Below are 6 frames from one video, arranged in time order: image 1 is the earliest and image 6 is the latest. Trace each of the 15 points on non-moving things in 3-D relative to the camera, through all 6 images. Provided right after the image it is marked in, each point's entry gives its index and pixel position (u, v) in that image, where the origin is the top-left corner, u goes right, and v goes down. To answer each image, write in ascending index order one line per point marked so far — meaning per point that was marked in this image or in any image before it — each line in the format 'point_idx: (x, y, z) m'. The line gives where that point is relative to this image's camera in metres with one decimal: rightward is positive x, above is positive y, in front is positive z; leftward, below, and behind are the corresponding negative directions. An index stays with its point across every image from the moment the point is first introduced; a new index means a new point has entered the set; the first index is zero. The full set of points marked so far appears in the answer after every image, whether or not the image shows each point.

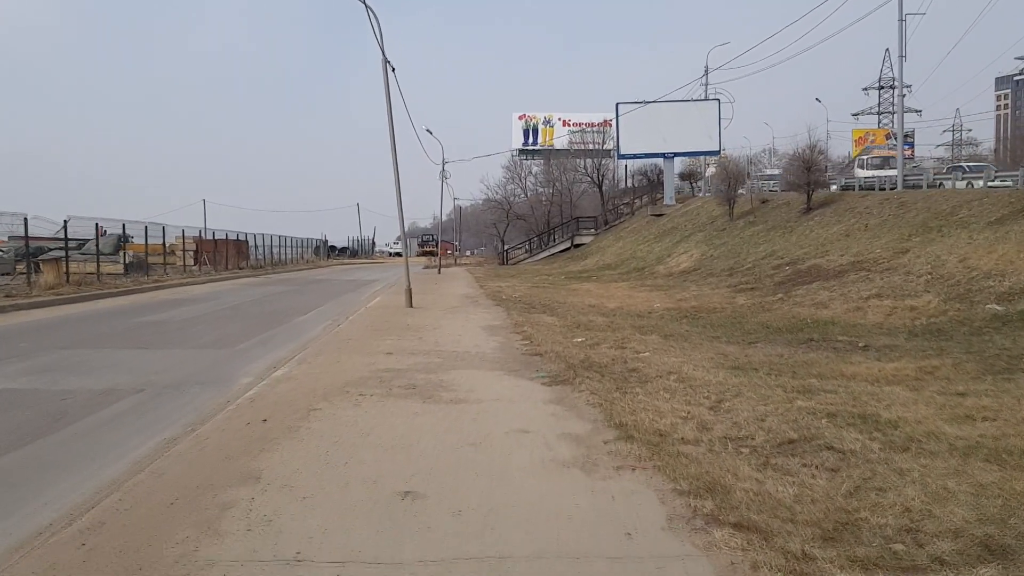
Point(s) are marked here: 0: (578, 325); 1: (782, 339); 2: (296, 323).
0: (+1.1, -0.6, +15.0) m
1: (+3.9, -0.8, +13.4) m
2: (-3.9, -0.6, +16.7) m
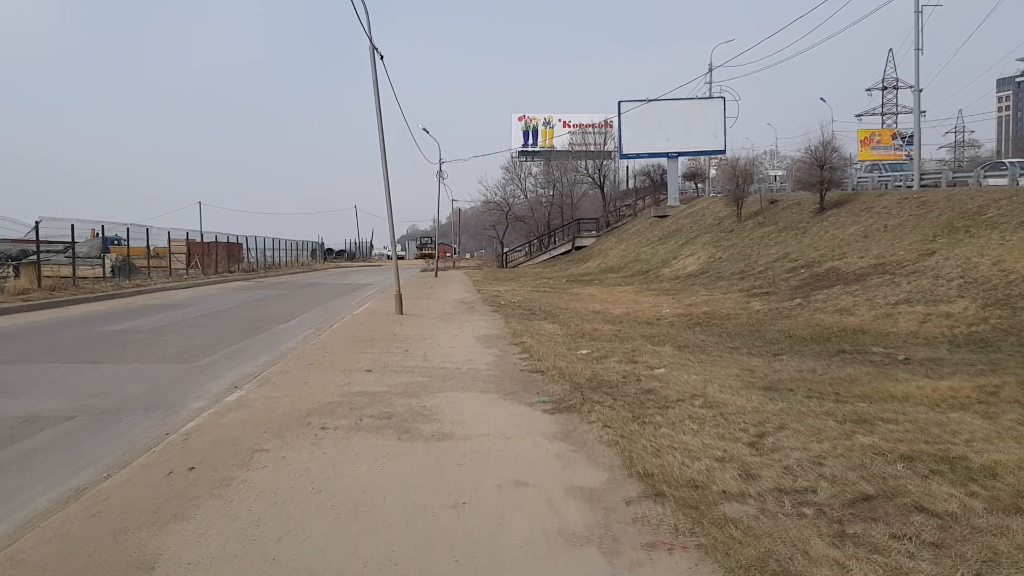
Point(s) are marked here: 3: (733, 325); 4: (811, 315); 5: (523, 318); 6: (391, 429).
0: (+1.0, -0.7, +13.7) m
1: (+3.9, -0.8, +12.0) m
2: (-3.9, -0.7, +15.3) m
3: (+3.8, -0.6, +15.7) m
4: (+5.1, -0.5, +15.9) m
5: (+0.2, -0.5, +16.5) m
6: (-0.8, -0.9, +6.1) m
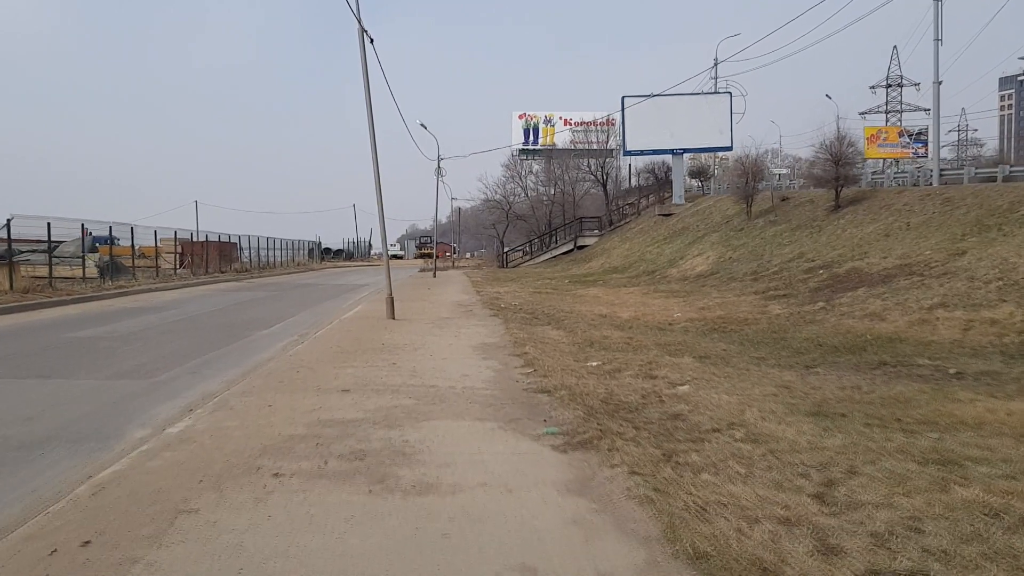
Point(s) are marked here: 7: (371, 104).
0: (+1.0, -0.7, +12.4) m
1: (+3.9, -0.9, +10.8) m
2: (-3.9, -0.8, +14.1) m
3: (+3.8, -0.7, +14.4) m
4: (+5.1, -0.5, +14.7) m
5: (+0.2, -0.6, +15.3) m
6: (-0.8, -1.0, +4.9) m
7: (-2.3, +3.0, +15.0) m
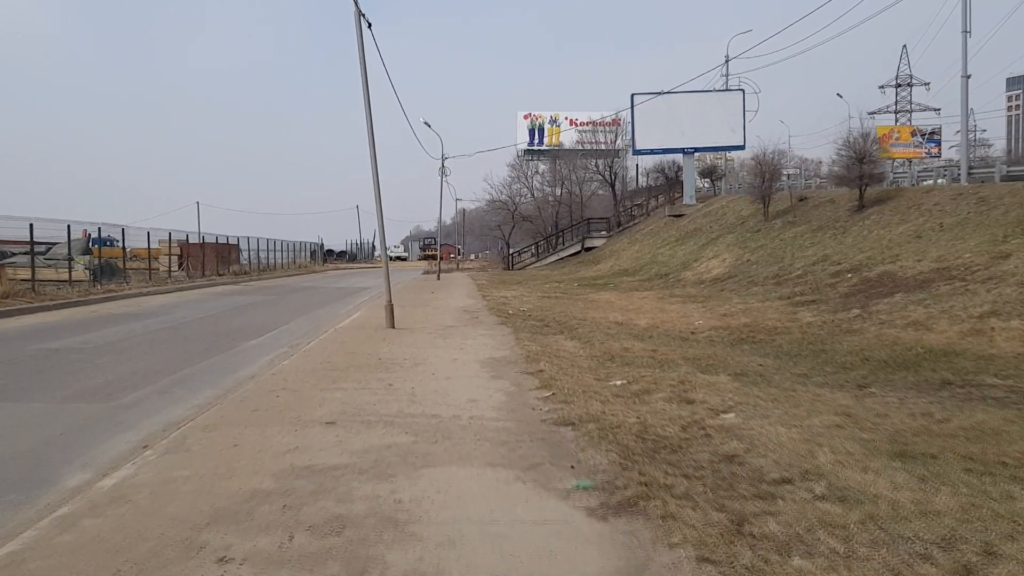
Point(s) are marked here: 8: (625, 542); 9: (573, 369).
0: (+1.2, -0.8, +11.2) m
1: (+4.0, -1.0, +9.5) m
2: (-3.7, -0.9, +12.9) m
3: (+3.9, -0.8, +13.2) m
4: (+5.3, -0.6, +13.4) m
5: (+0.4, -0.7, +14.0) m
6: (-0.7, -1.1, +3.6) m
7: (-2.1, +2.9, +13.8) m
8: (+0.5, -1.0, +3.9) m
9: (+0.7, -0.9, +9.8) m
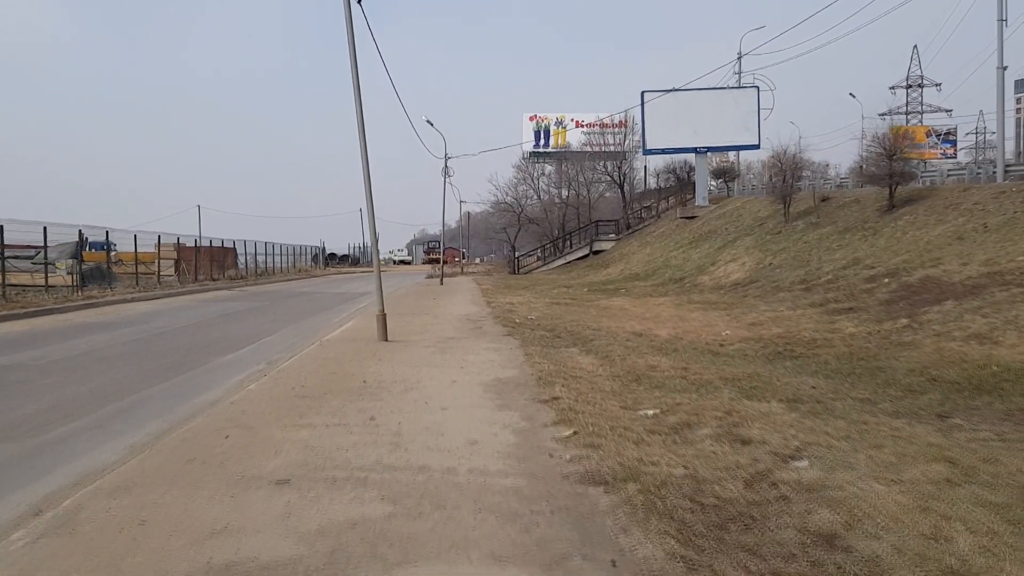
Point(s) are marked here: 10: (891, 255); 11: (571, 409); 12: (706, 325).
0: (+1.3, -0.9, +9.6) m
1: (+4.1, -1.0, +7.9) m
2: (-3.6, -1.0, +11.3) m
3: (+4.0, -0.9, +11.6) m
4: (+5.4, -0.7, +11.8) m
5: (+0.5, -0.8, +12.4) m
6: (-0.6, -1.1, +2.1) m
7: (-2.0, +2.8, +12.2) m
8: (+0.5, -1.1, +2.3) m
9: (+0.7, -0.9, +8.3) m
10: (+8.1, +0.7, +19.8) m
11: (+0.5, -1.0, +7.3) m
12: (+3.4, -0.6, +16.4) m
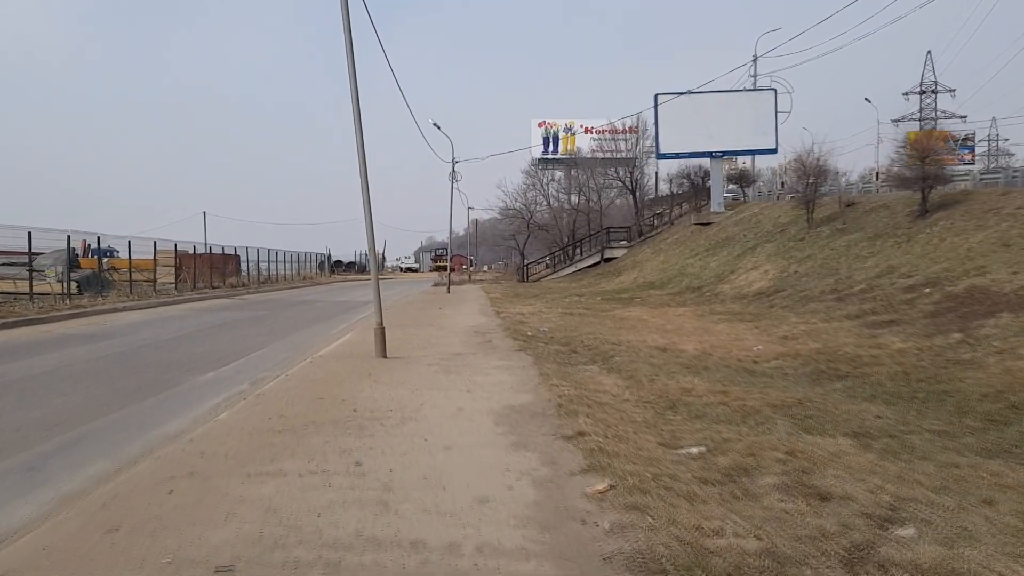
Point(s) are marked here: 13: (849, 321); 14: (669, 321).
0: (+1.4, -1.0, +8.3) m
1: (+4.2, -1.1, +6.6) m
2: (-3.5, -1.1, +10.1) m
3: (+4.2, -1.0, +10.3) m
4: (+5.5, -0.8, +10.5) m
5: (+0.6, -0.9, +11.2) m
6: (-0.6, -1.2, +0.8) m
7: (-1.9, +2.7, +11.0) m
8: (+0.6, -1.2, +1.0) m
9: (+0.9, -1.0, +7.0) m
10: (+8.3, +0.5, +18.5) m
11: (+0.6, -1.0, +6.1) m
12: (+3.6, -0.8, +15.1) m
13: (+5.7, -0.5, +15.8) m
14: (+3.2, -0.7, +18.9) m
